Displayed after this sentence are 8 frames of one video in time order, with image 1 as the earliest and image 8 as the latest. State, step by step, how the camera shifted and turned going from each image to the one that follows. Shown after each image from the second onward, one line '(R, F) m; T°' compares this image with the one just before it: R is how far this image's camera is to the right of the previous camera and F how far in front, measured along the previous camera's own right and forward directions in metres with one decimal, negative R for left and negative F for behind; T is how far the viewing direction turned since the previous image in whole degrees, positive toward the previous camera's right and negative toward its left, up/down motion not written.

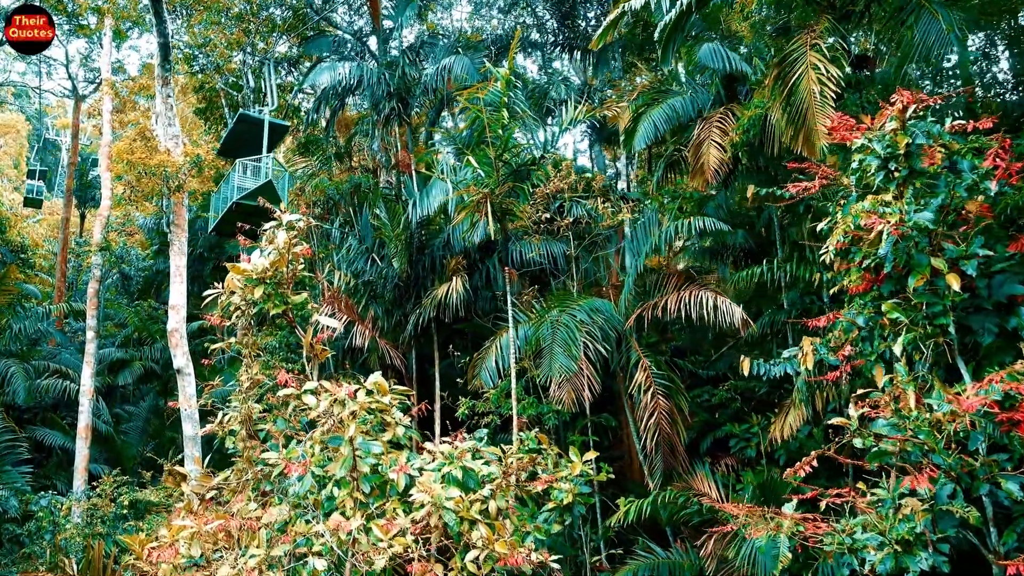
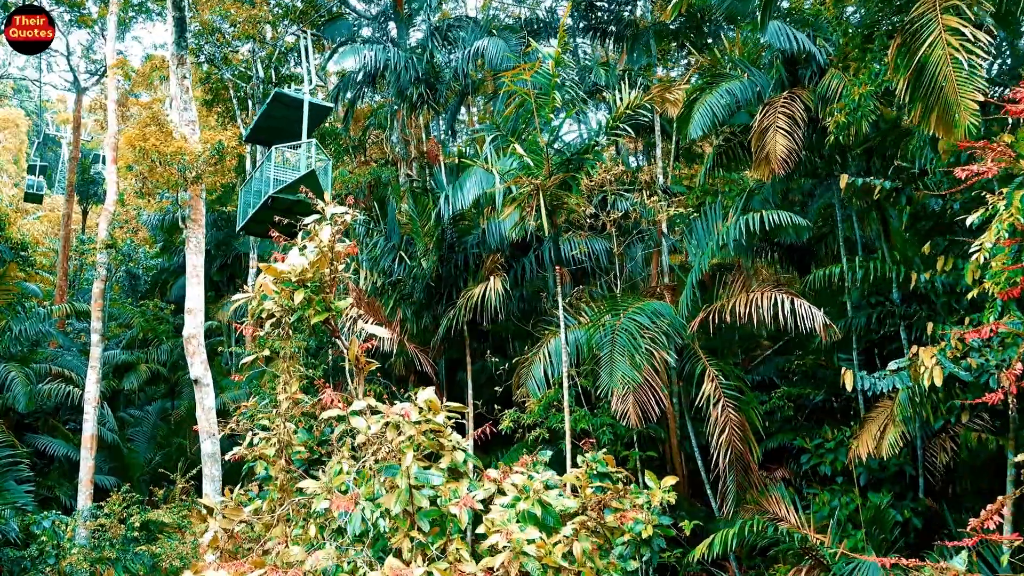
(-0.4, +0.7) m; 0°
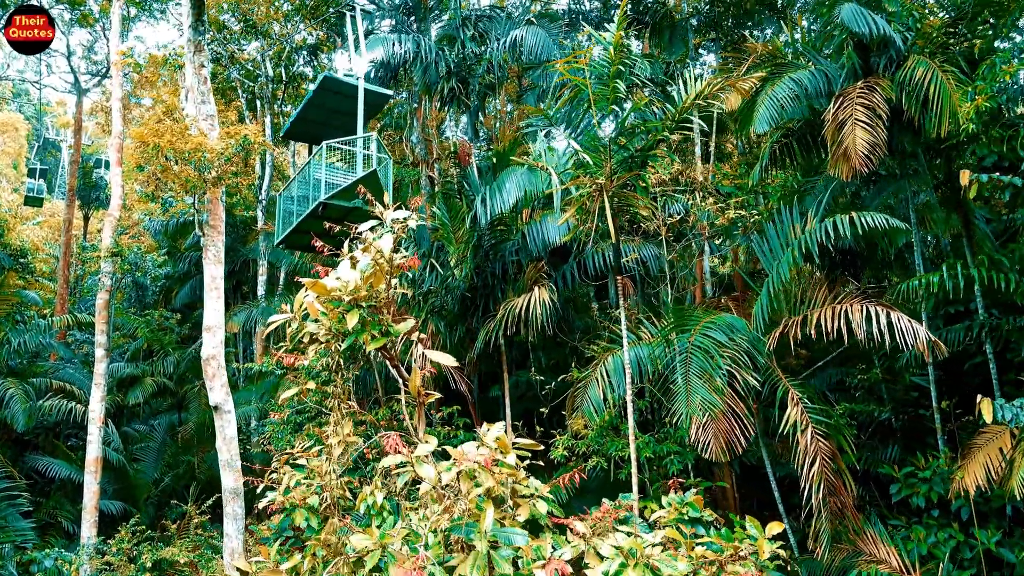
(-0.4, +0.7) m; 0°
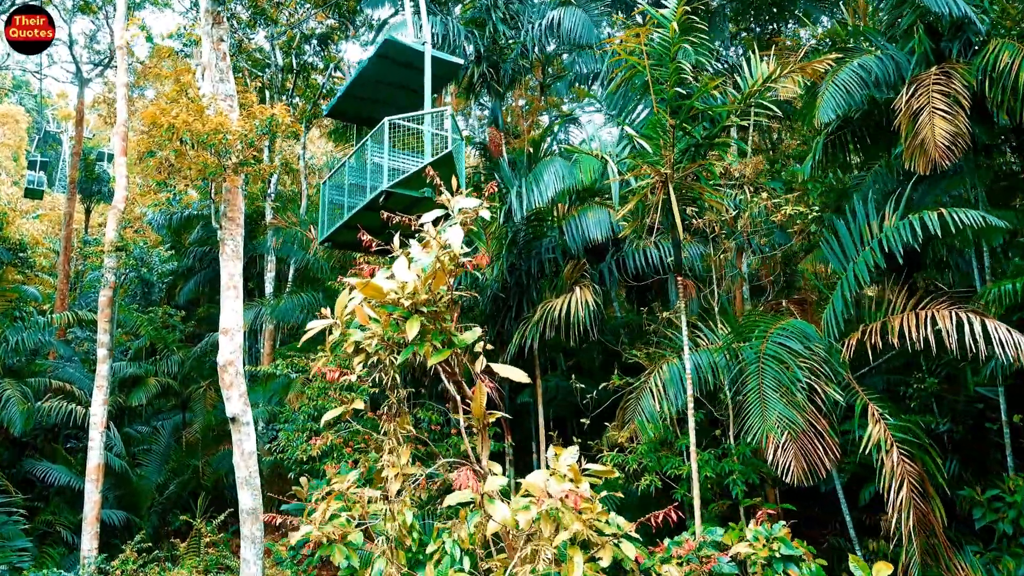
(-0.3, +0.5) m; 0°
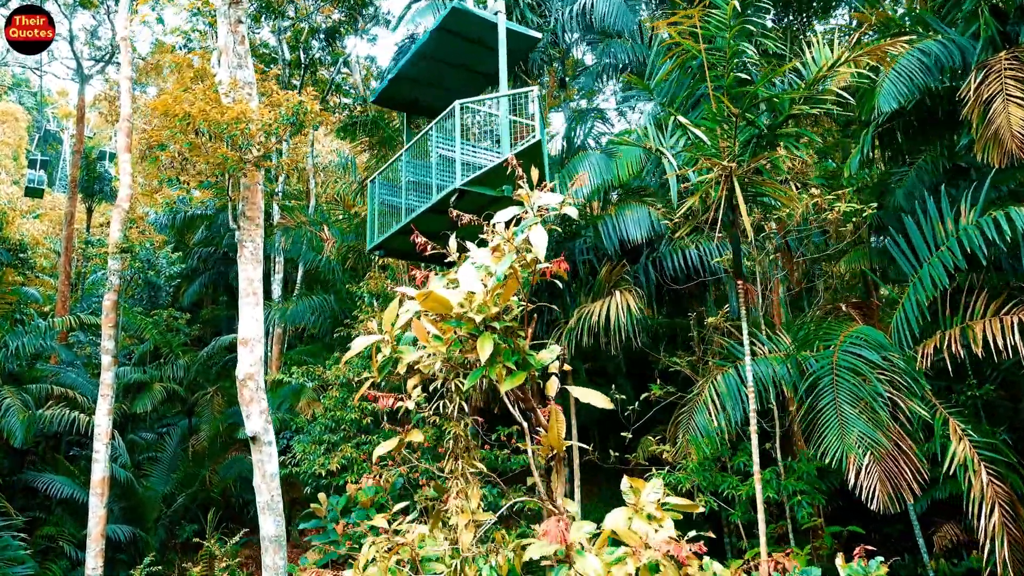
(-0.2, +0.4) m; 0°
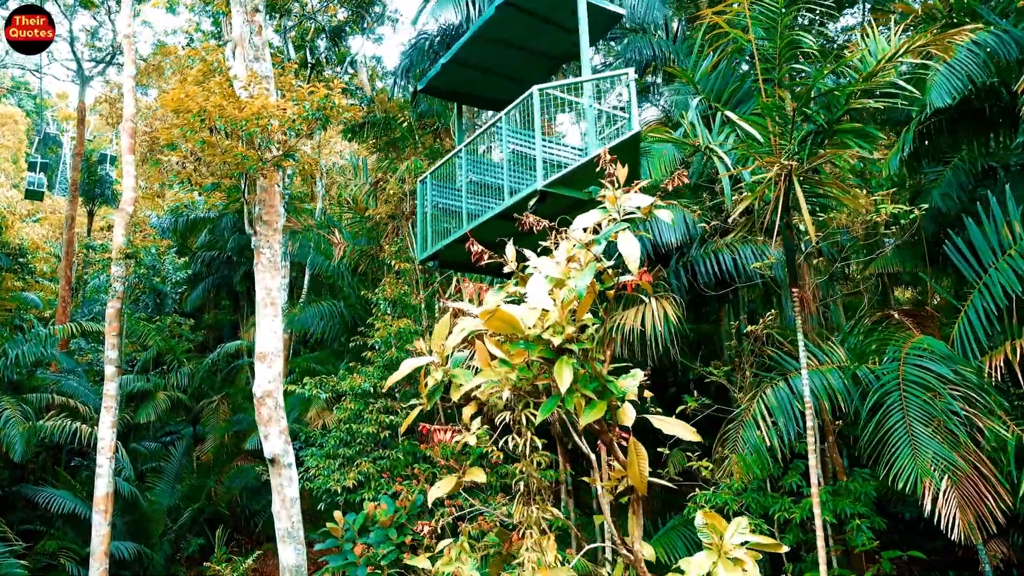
(-0.2, +0.3) m; 0°
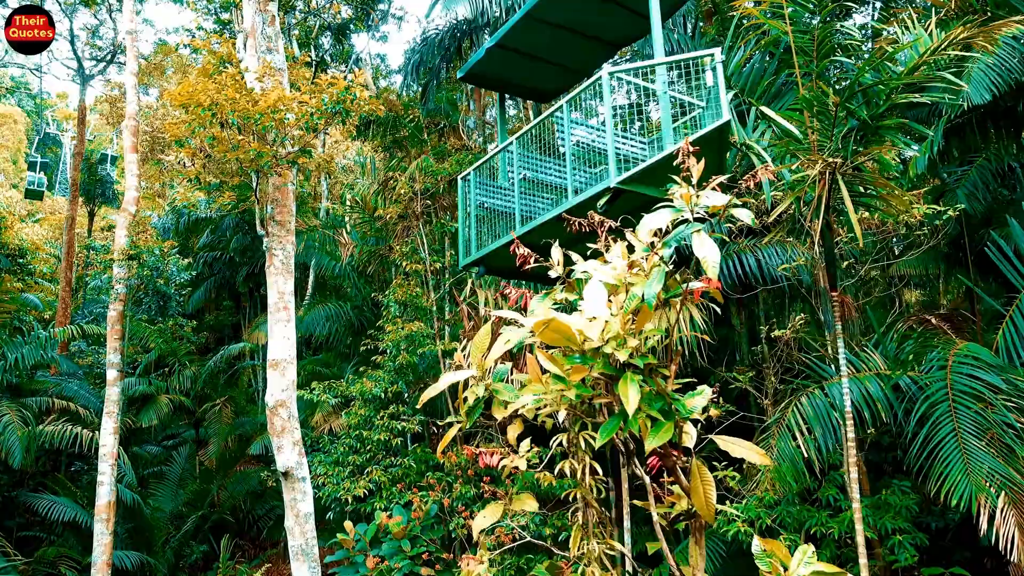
(-0.1, +0.2) m; 0°
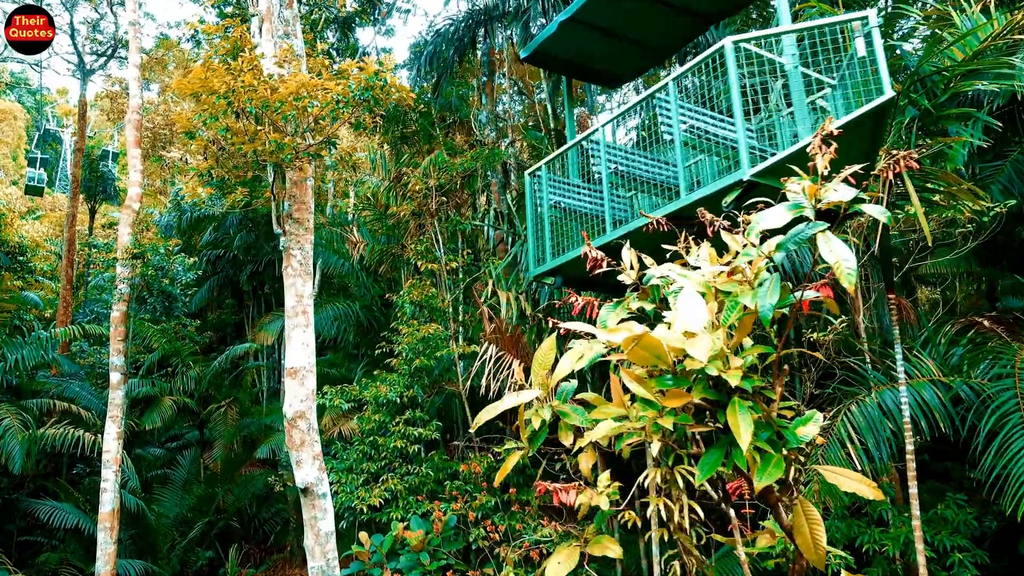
(-0.2, +0.3) m; 0°
